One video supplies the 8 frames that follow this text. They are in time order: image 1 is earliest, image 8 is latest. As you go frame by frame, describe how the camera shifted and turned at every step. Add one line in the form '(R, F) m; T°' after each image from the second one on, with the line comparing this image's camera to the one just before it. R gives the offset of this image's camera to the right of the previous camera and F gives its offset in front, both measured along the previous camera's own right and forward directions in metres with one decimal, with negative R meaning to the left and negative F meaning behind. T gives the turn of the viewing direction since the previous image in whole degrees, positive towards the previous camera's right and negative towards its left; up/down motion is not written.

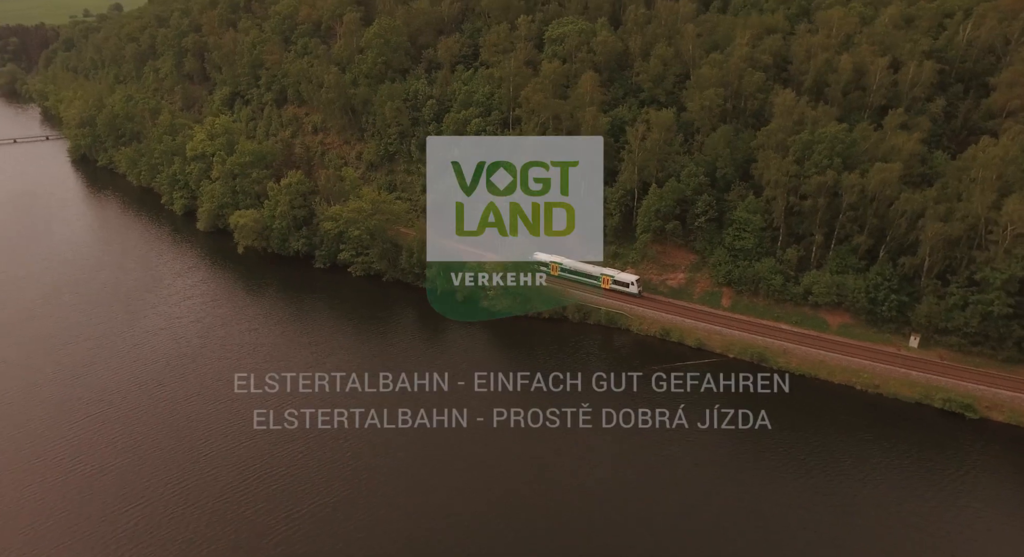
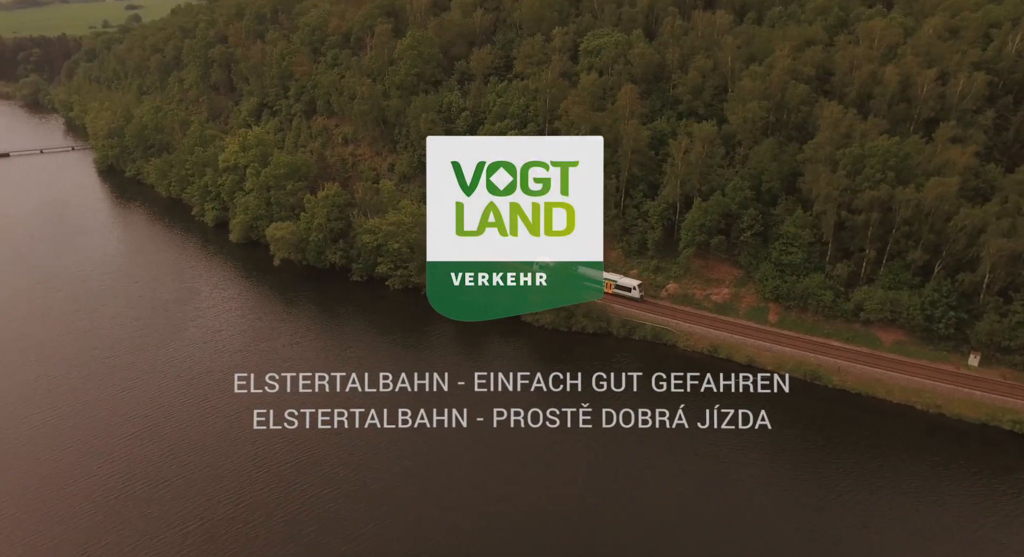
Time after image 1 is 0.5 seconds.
(-2.2, +0.5) m; -1°
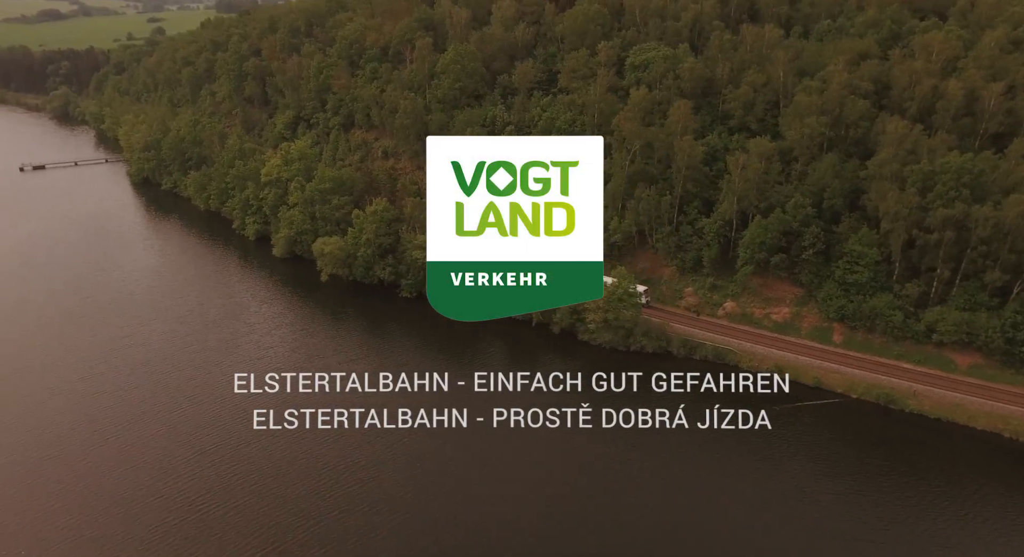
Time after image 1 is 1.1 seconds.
(-2.9, +0.7) m; -1°
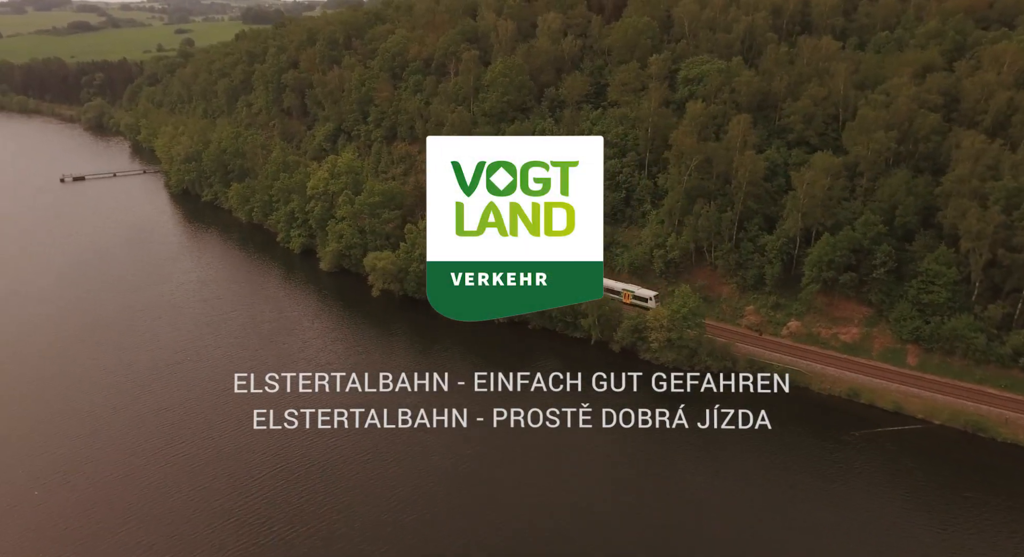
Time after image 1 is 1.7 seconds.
(-2.8, +0.8) m; -2°
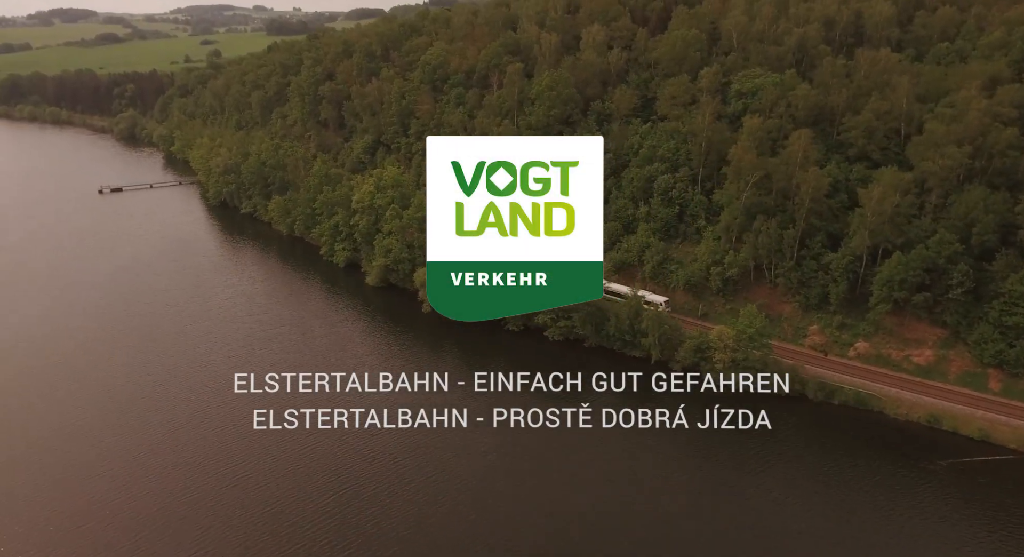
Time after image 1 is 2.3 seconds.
(-2.8, +0.9) m; -1°
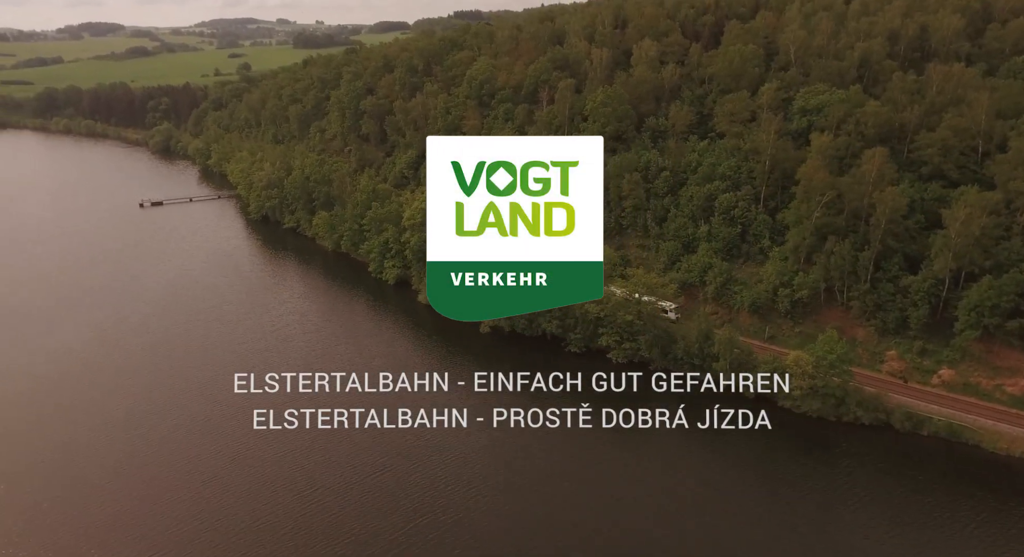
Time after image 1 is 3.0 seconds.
(-3.3, +1.1) m; -2°
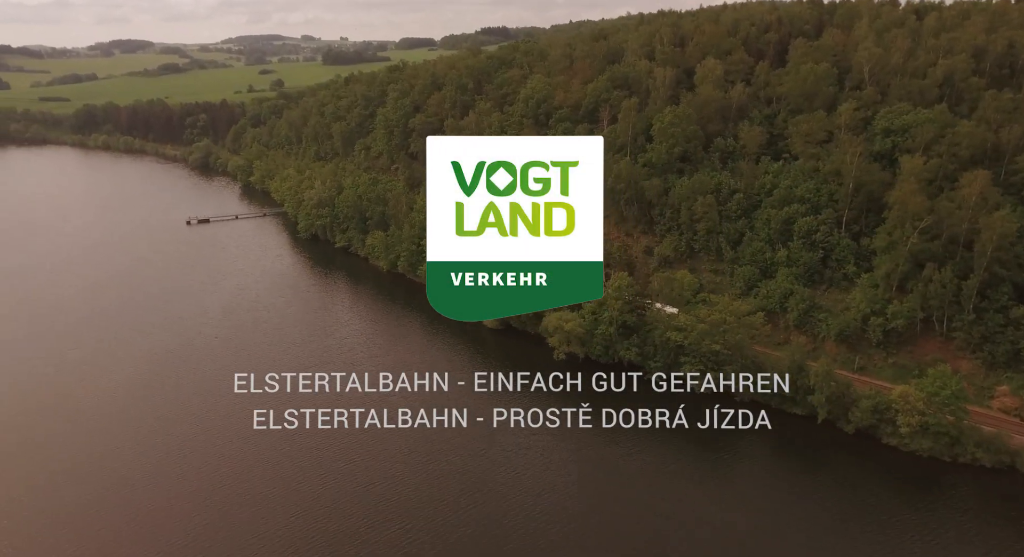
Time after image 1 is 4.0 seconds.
(-4.4, +1.7) m; -2°
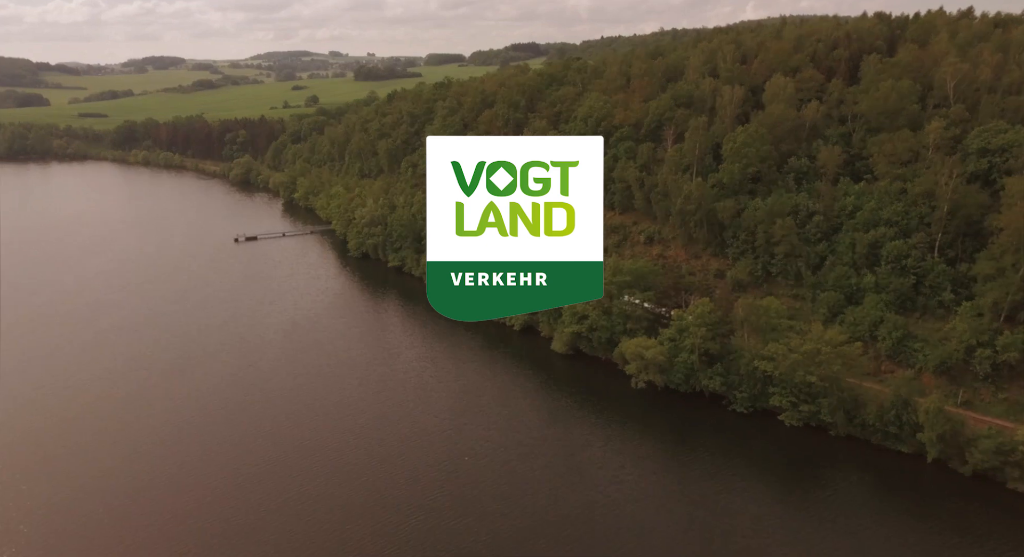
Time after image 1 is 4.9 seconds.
(-4.3, +2.1) m; -2°
